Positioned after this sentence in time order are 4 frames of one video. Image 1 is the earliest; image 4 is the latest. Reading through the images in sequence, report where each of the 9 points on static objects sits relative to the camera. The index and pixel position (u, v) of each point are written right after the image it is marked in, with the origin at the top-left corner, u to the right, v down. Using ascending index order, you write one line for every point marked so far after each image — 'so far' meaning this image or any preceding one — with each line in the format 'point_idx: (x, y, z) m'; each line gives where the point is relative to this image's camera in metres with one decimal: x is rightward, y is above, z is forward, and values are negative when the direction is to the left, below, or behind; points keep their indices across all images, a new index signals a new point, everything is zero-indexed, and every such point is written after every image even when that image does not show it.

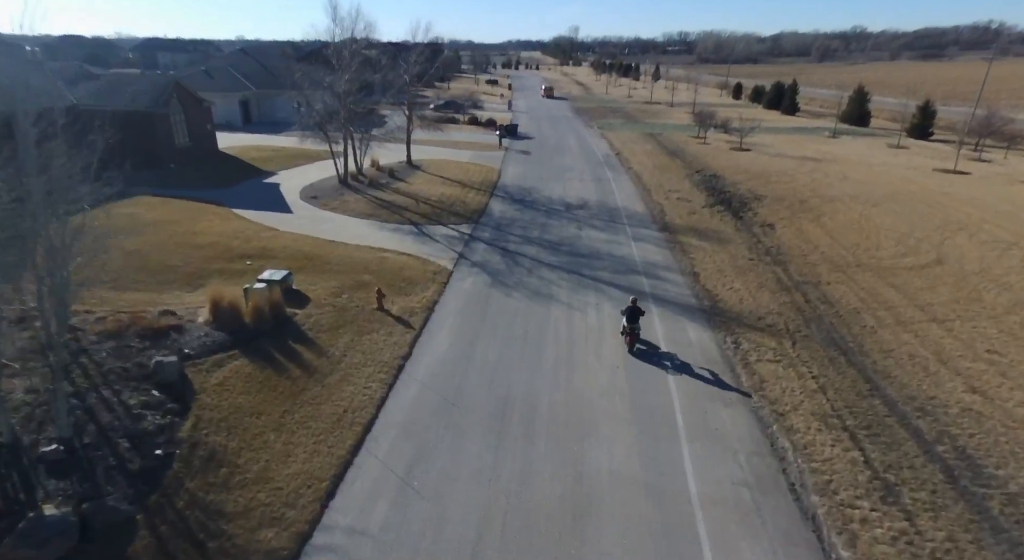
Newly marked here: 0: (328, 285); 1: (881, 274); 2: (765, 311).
0: (-4.7, -0.1, +14.0) m
1: (+10.5, +0.1, +15.7) m
2: (+6.1, -0.8, +13.4) m
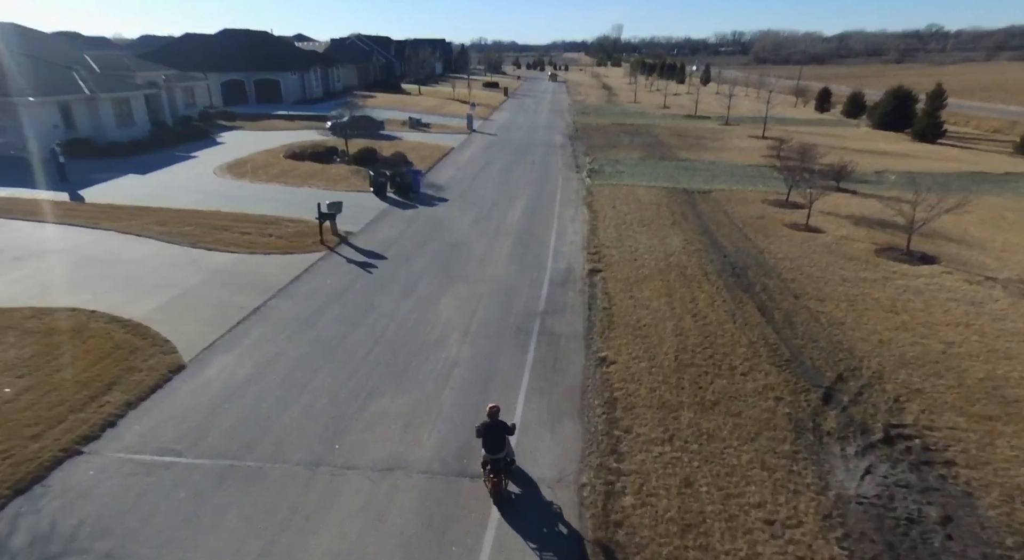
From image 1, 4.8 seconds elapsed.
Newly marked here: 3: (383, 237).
0: (-10.9, -7.3, -6.3) m
1: (+4.3, -7.5, -5.6) m
2: (-0.2, -8.2, -7.7) m
3: (-3.9, +1.4, +16.8) m
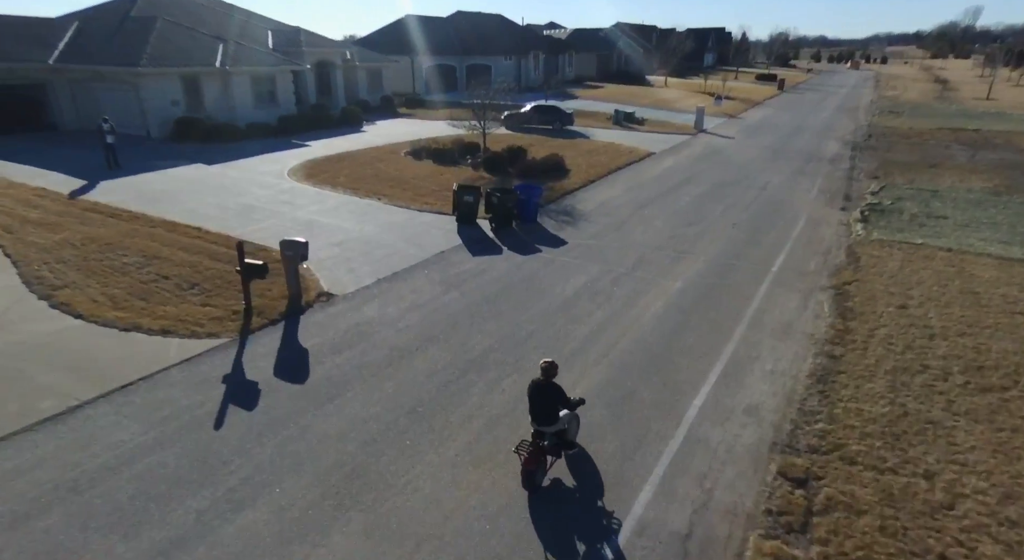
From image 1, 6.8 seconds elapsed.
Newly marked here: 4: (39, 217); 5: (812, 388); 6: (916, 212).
0: (-19.8, -7.2, -8.8) m
1: (-5.9, -9.8, -14.7) m
2: (-11.0, -9.8, -14.6) m
3: (-2.4, -0.6, +8.8) m
4: (-10.0, +1.3, +11.7) m
5: (+4.1, -1.1, +7.3) m
6: (+10.7, +1.9, +14.4) m
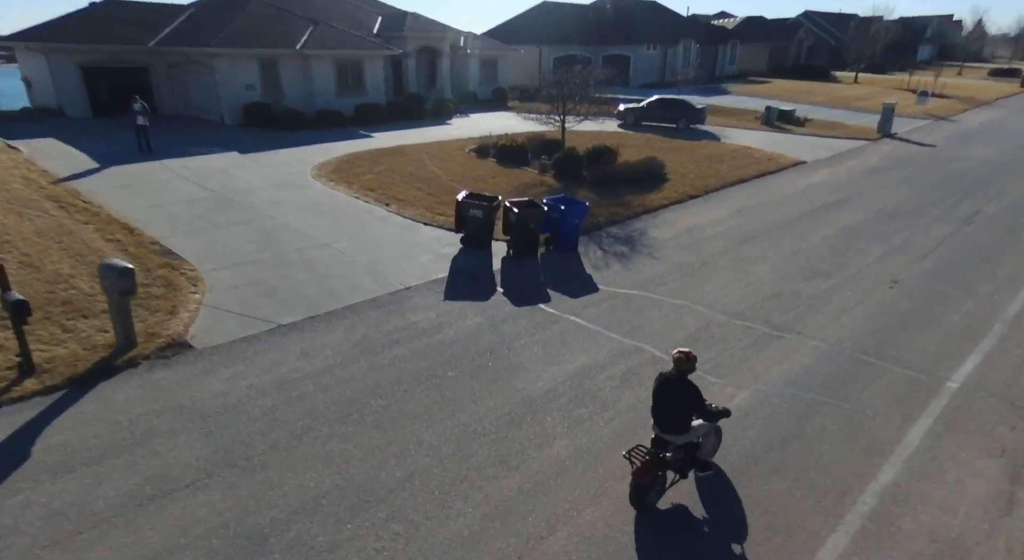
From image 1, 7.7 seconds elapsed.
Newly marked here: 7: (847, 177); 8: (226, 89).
0: (-25.6, -5.8, -6.7) m
1: (-14.2, -9.6, -16.0) m
2: (-18.9, -9.1, -14.6) m
3: (-3.5, -1.2, +5.5) m
4: (-9.8, +1.4, +10.4) m
5: (+2.3, -2.4, +2.4) m
6: (+10.8, -0.1, +7.4) m
7: (+9.3, +3.0, +15.3) m
8: (-10.0, +6.7, +19.3) m
